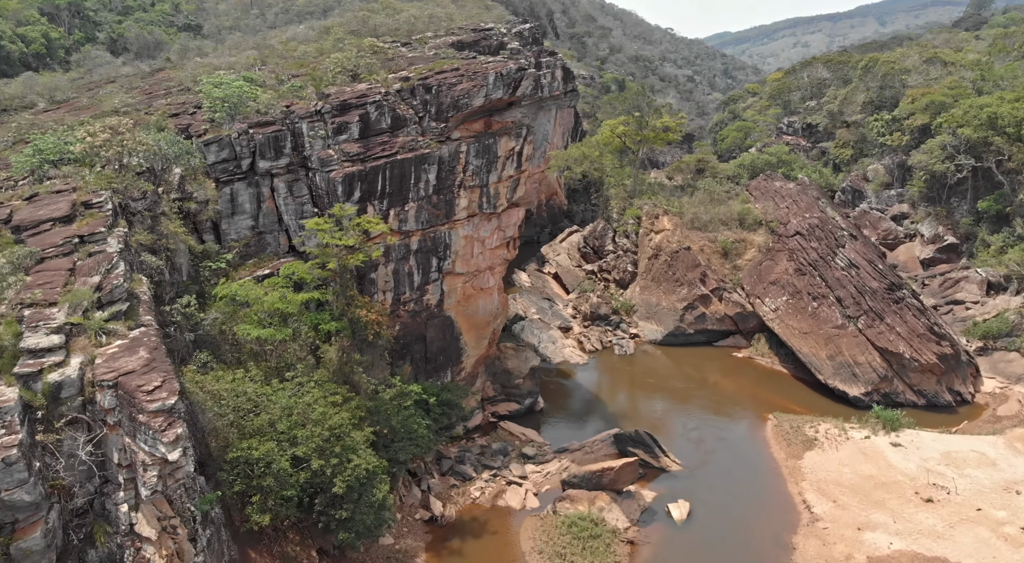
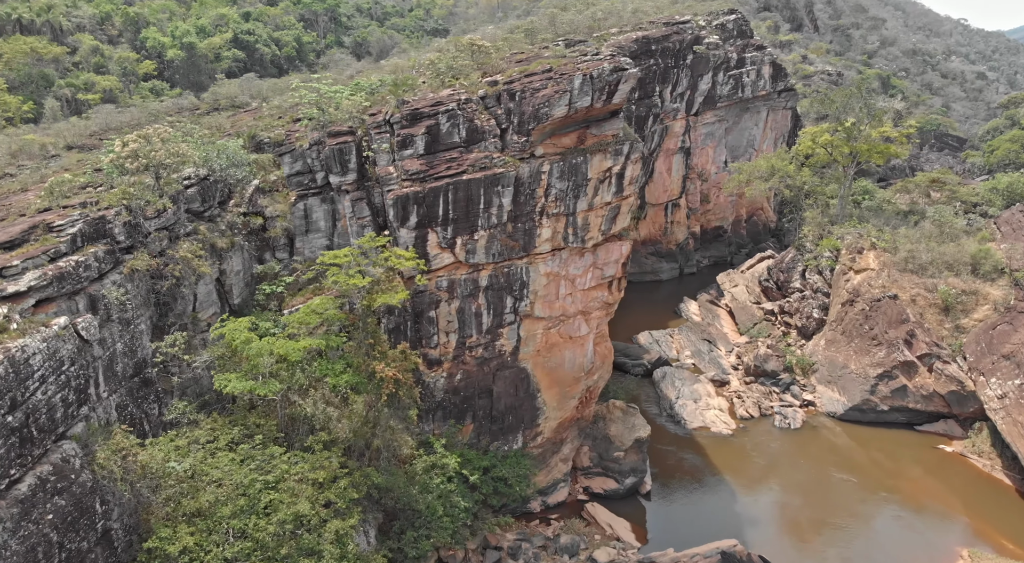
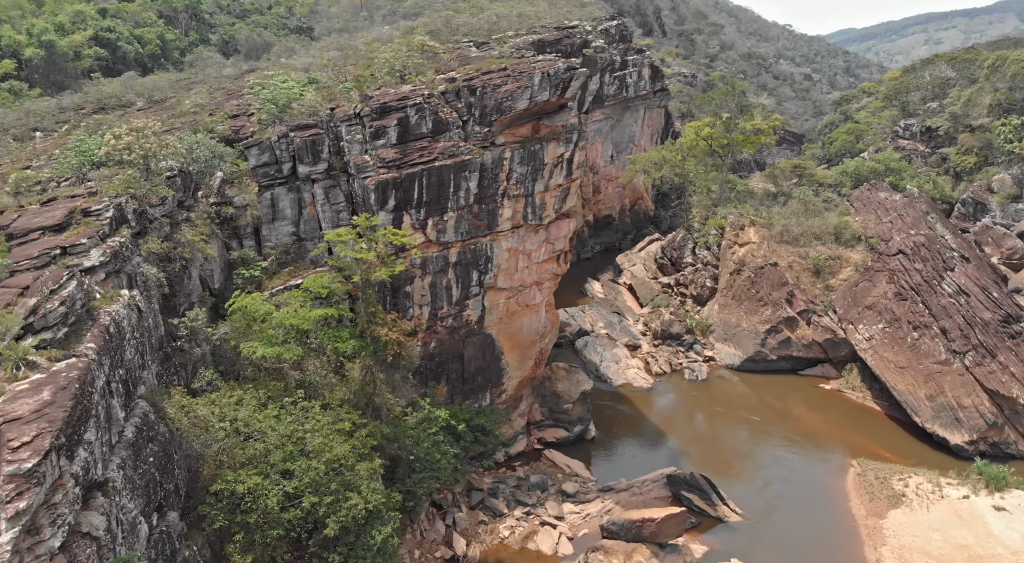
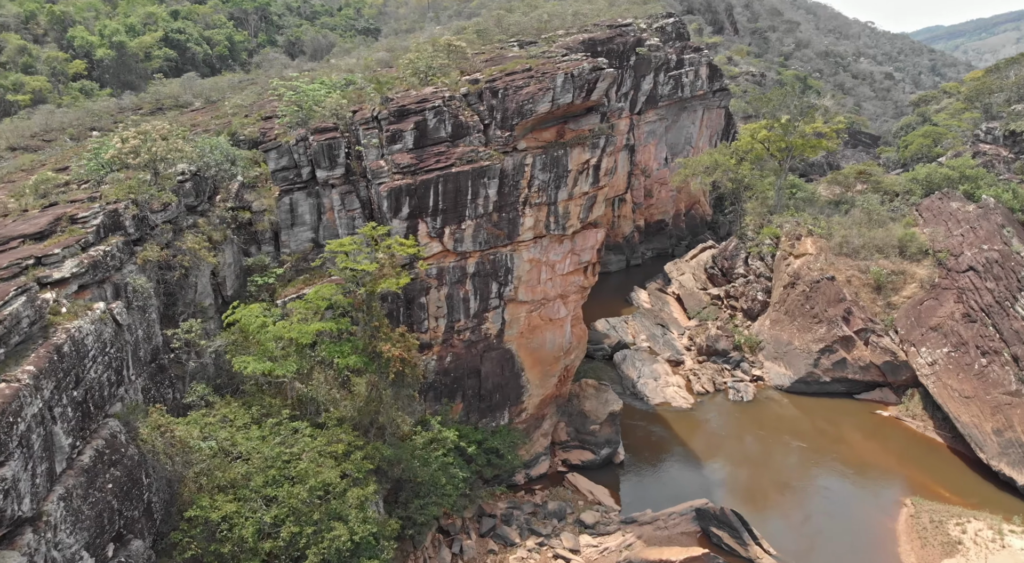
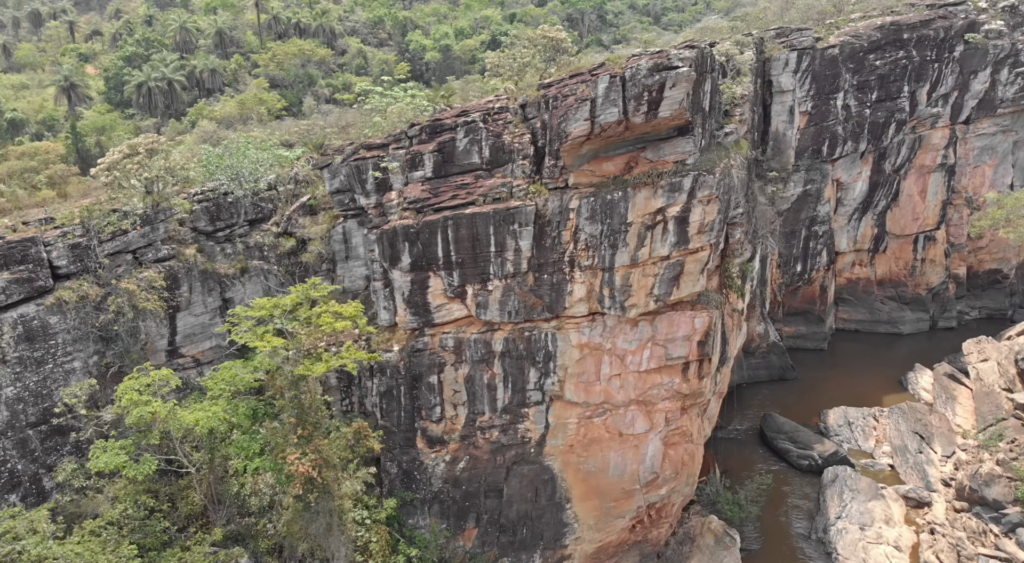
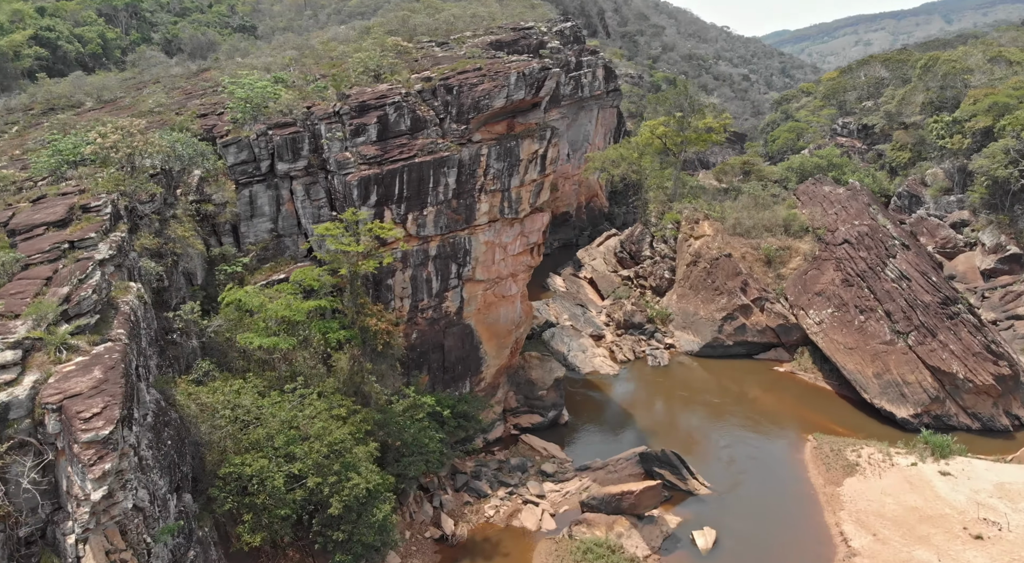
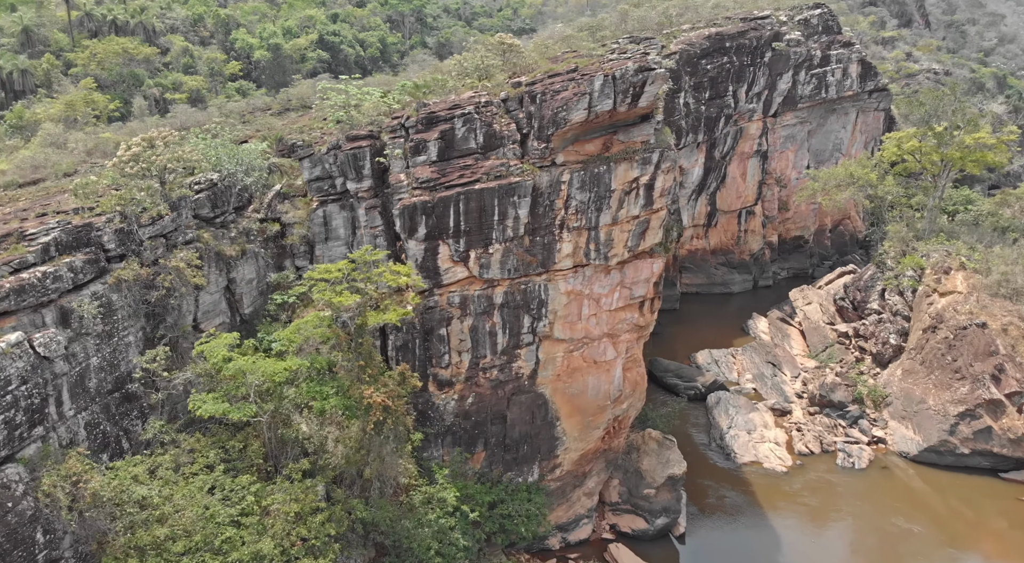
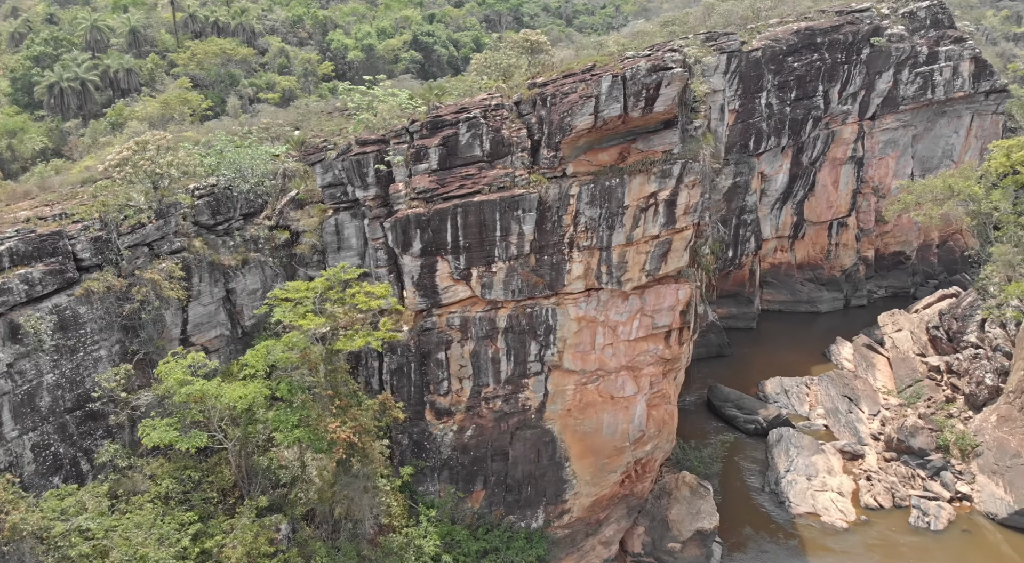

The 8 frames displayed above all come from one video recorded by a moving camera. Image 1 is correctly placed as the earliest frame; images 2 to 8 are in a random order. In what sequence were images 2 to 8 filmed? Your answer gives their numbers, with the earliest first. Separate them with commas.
6, 3, 4, 2, 7, 8, 5
